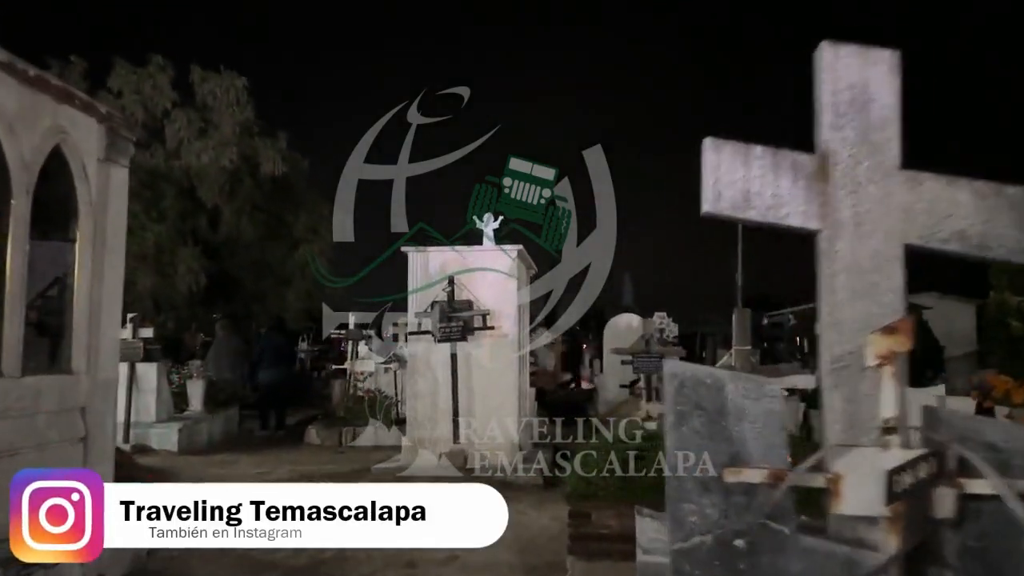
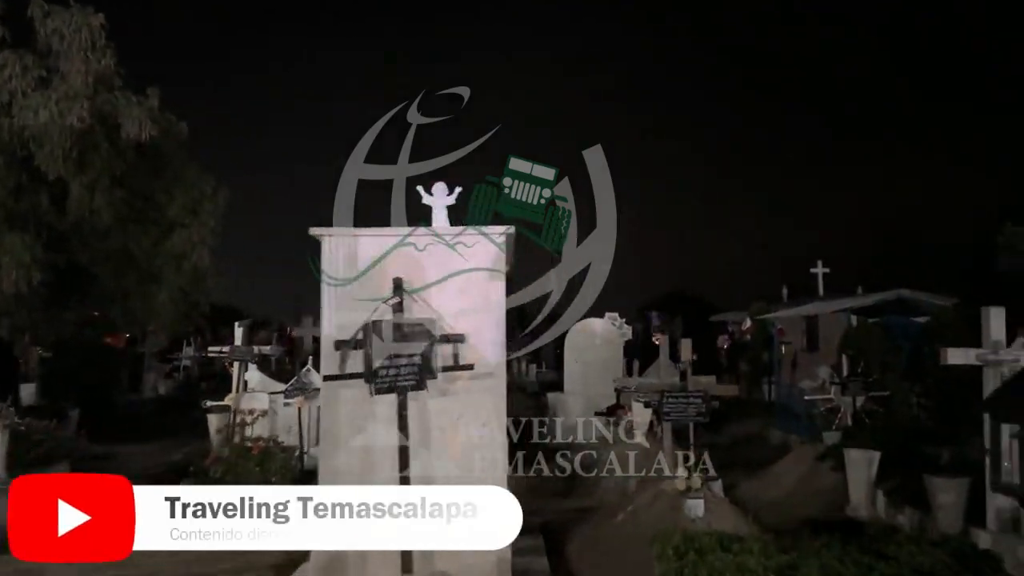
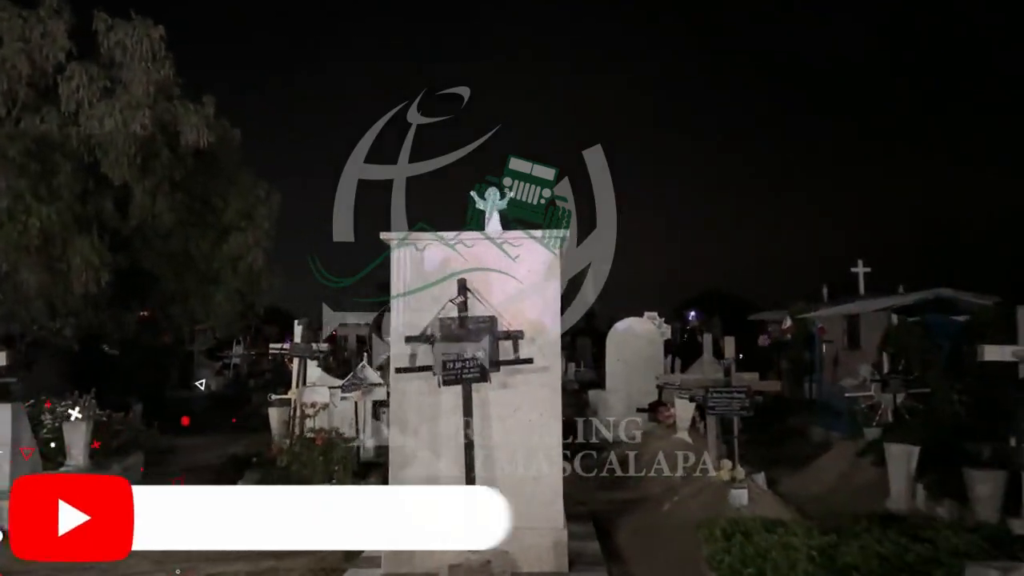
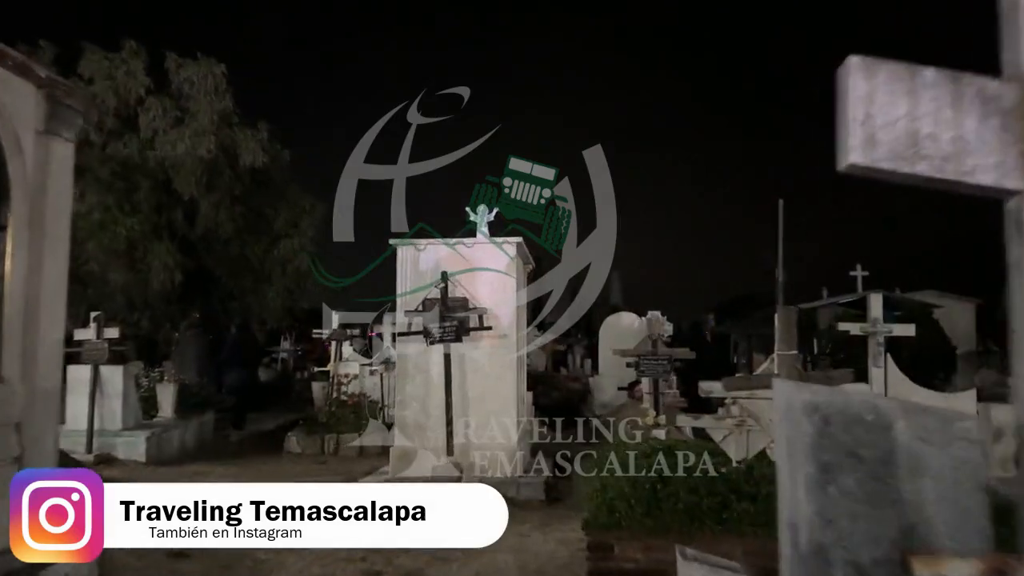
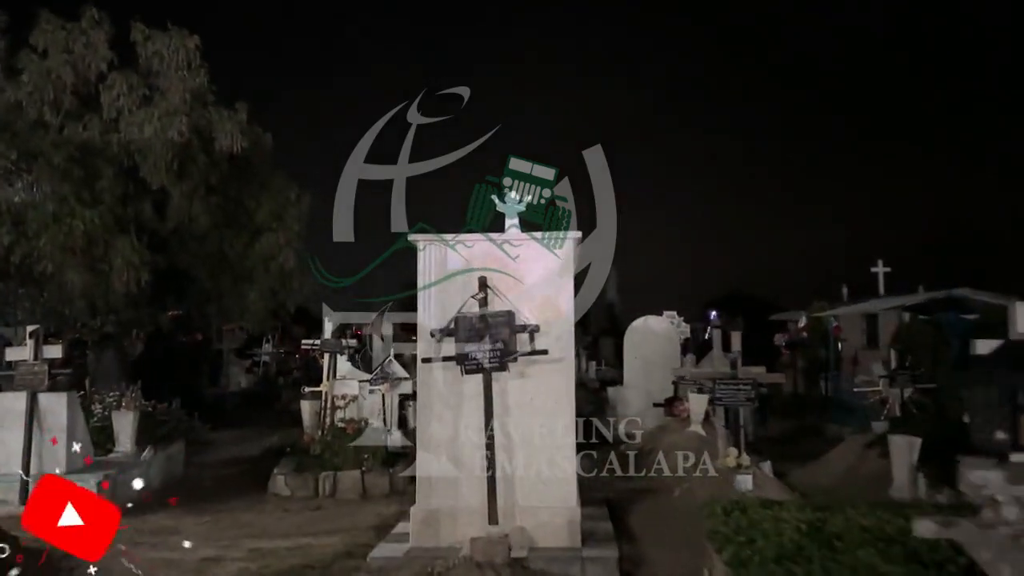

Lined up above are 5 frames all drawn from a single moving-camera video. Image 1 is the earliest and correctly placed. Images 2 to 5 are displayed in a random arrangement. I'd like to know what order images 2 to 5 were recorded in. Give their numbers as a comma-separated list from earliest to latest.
4, 5, 3, 2
